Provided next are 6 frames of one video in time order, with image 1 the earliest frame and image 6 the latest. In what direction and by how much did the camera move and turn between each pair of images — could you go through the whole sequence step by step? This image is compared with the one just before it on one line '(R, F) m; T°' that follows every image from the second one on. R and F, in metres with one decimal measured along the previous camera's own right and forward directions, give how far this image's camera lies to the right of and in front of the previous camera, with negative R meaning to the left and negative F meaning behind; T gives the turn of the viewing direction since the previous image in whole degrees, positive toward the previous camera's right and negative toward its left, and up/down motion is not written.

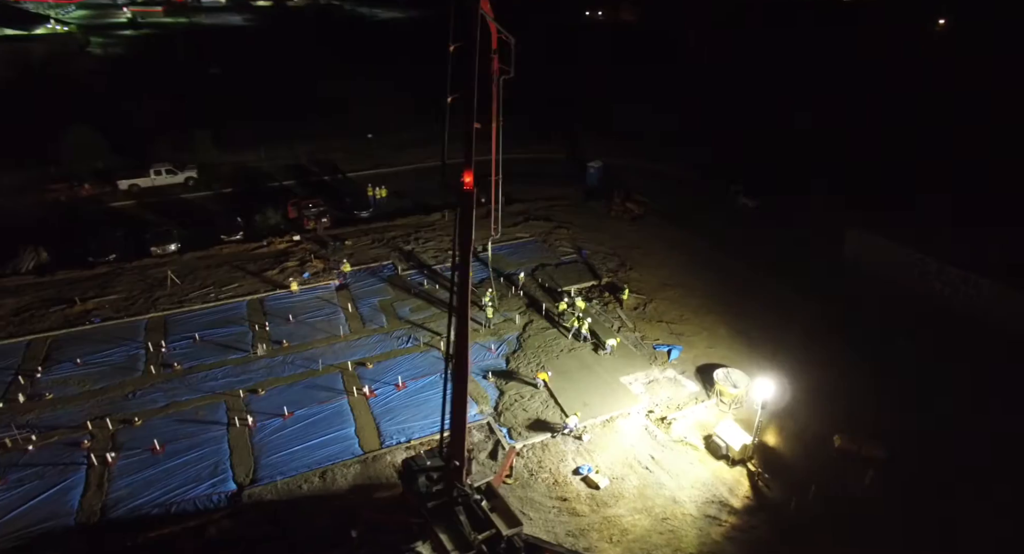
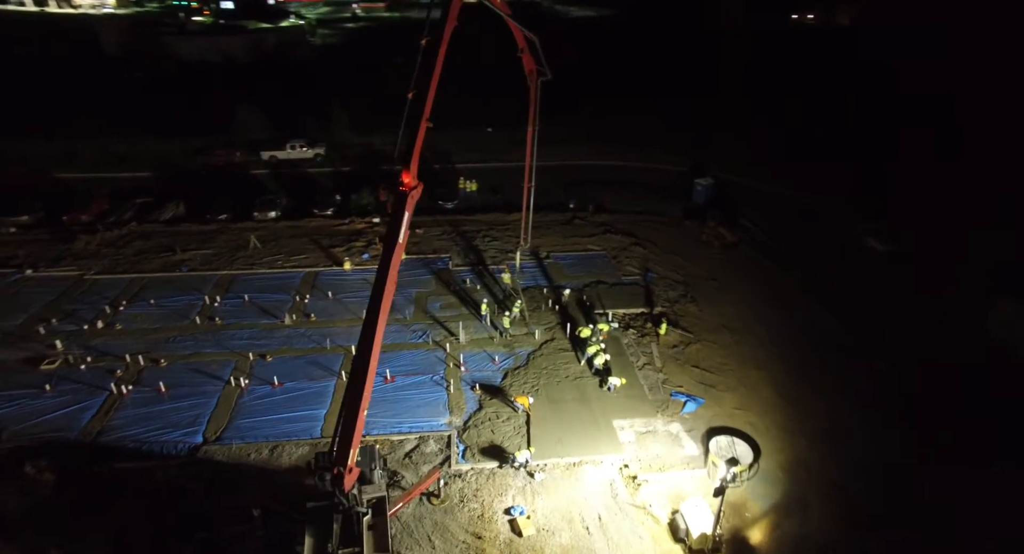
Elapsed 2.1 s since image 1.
(+3.6, +1.3) m; -16°
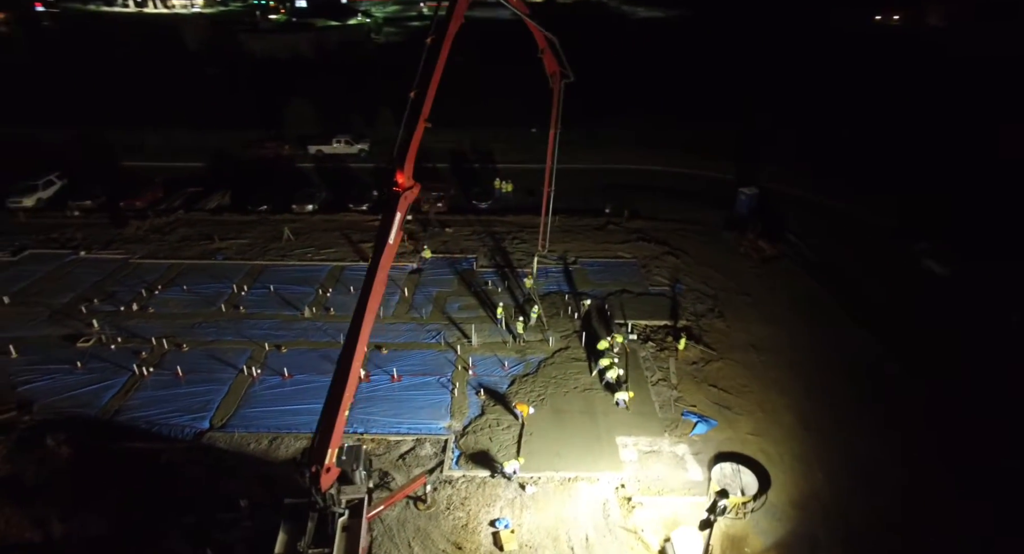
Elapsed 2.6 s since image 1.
(+1.0, +0.3) m; -5°
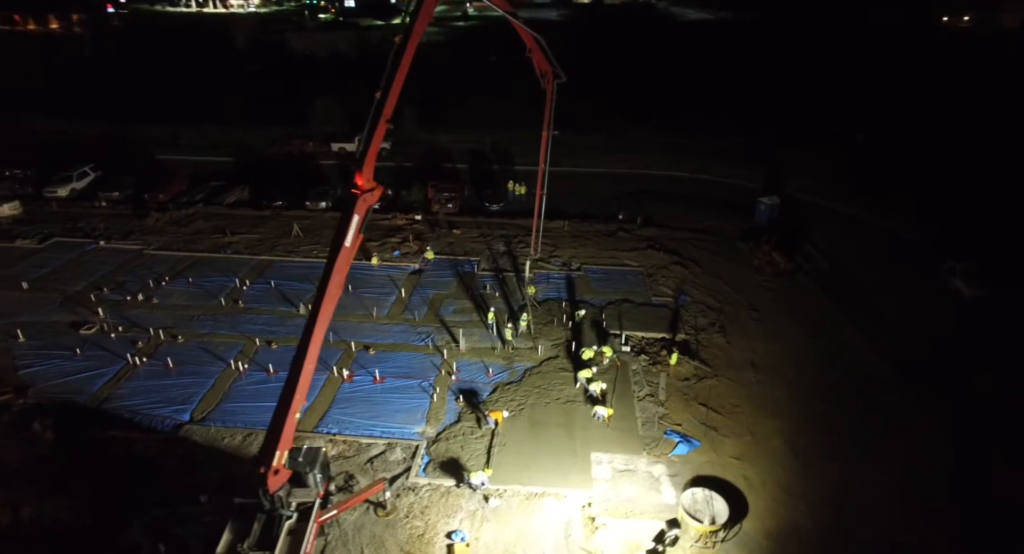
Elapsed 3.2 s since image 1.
(+1.3, +0.3) m; -4°
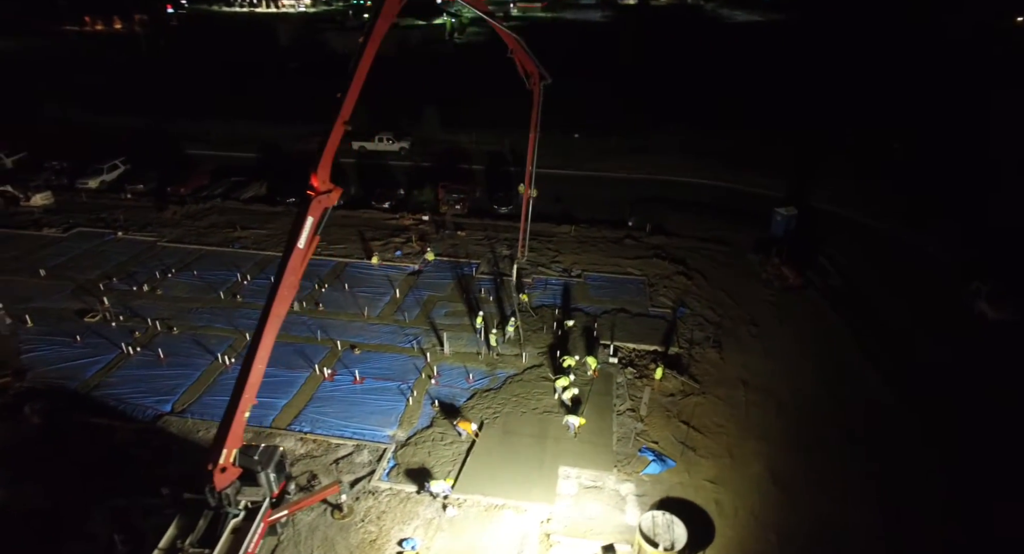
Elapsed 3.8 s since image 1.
(+1.3, +0.2) m; -4°
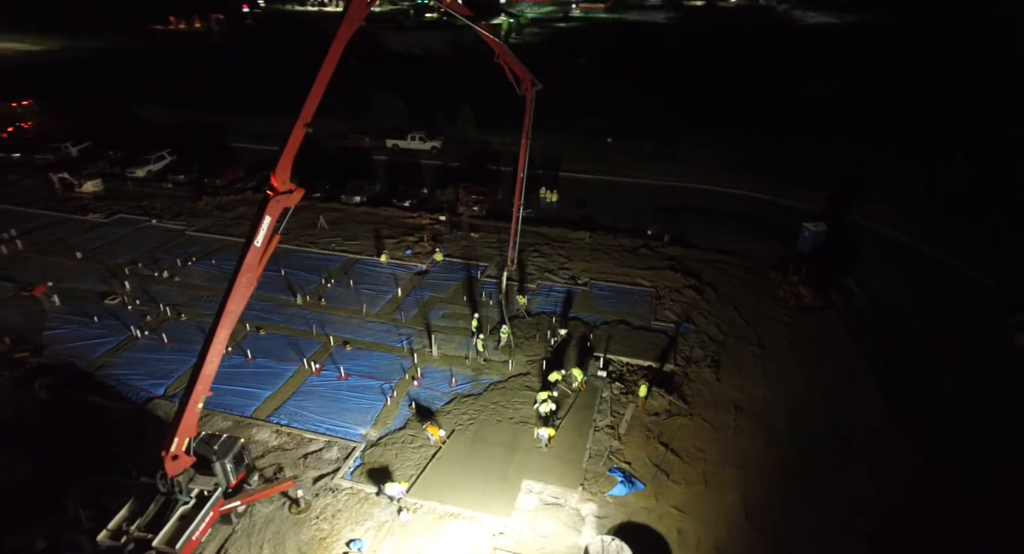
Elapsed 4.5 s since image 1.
(+1.6, +0.2) m; -5°
